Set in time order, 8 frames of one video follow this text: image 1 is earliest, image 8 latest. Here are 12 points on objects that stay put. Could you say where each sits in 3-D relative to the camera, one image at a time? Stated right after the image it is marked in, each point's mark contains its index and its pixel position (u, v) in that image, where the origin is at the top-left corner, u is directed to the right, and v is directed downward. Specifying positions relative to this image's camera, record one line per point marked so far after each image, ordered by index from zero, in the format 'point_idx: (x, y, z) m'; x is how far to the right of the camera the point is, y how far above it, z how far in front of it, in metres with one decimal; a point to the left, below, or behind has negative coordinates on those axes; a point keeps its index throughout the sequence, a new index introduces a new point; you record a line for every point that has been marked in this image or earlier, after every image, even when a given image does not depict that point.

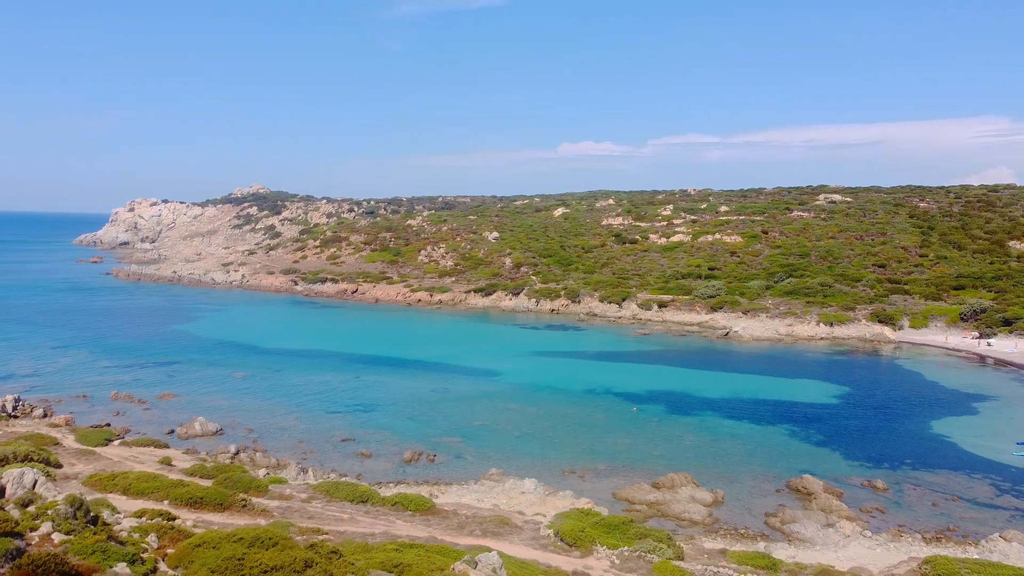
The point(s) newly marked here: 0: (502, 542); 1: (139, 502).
0: (-0.2, -4.7, +15.1) m
1: (-7.2, -4.1, +15.5) m
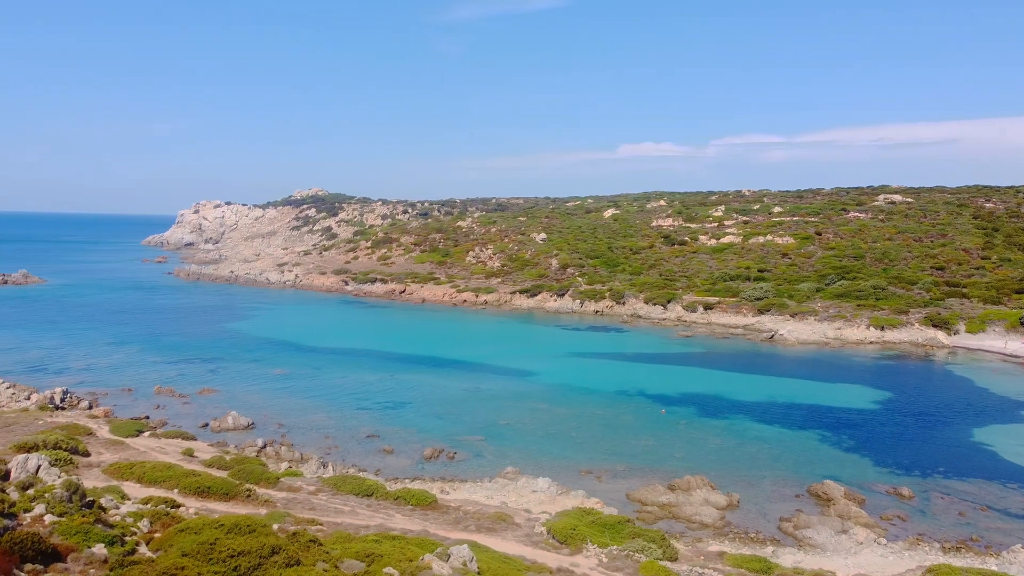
0: (-0.4, -4.7, +15.3) m
1: (-7.3, -4.0, +16.2) m
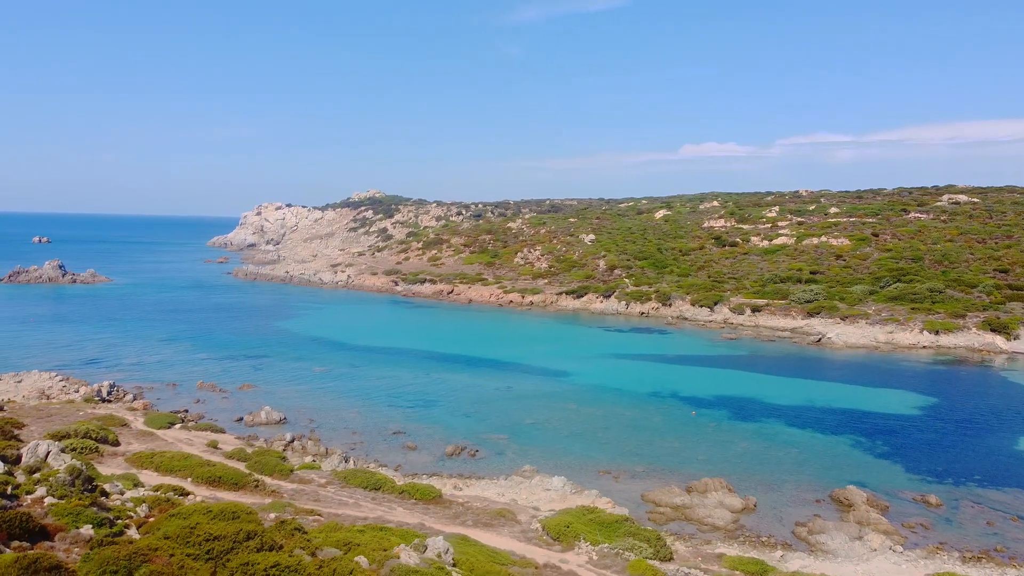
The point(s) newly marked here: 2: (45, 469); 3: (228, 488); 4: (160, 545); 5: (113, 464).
0: (-0.5, -4.7, +15.5) m
1: (-7.3, -4.0, +16.9) m
2: (-7.4, -2.9, +12.8) m
3: (-5.8, -4.1, +16.6) m
4: (-4.5, -3.3, +10.3) m
5: (-8.7, -3.8, +17.7) m
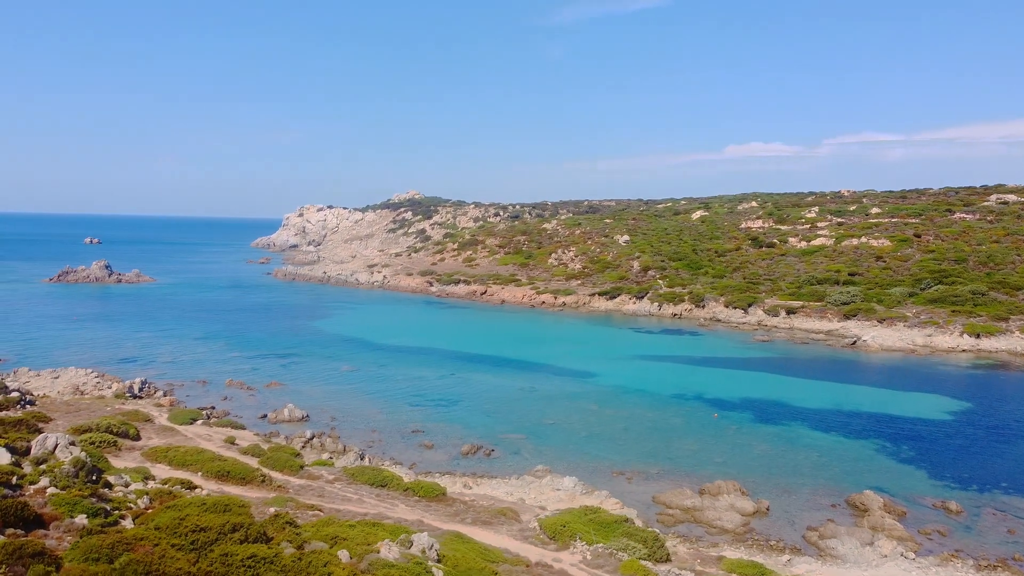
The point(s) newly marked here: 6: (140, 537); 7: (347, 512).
0: (-0.5, -4.7, +15.7) m
1: (-7.2, -4.0, +17.4) m
2: (-7.6, -2.8, +13.3) m
3: (-5.8, -4.1, +17.0) m
4: (-4.8, -3.2, +10.6) m
5: (-8.6, -3.8, +18.2) m
6: (-4.8, -3.2, +10.4) m
7: (-3.2, -4.3, +15.6) m
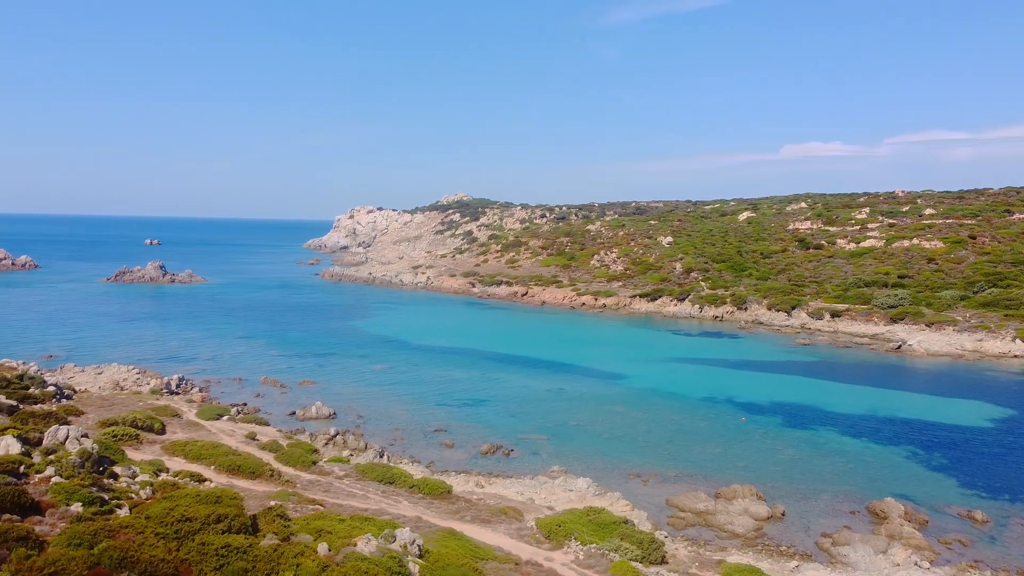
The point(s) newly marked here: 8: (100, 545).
0: (-0.6, -4.7, +15.8) m
1: (-7.2, -3.9, +17.9) m
2: (-7.7, -2.8, +13.9) m
3: (-5.8, -4.1, +17.5) m
4: (-5.1, -3.2, +11.0) m
5: (-8.5, -3.8, +18.9) m
6: (-5.2, -3.2, +10.9) m
7: (-3.2, -4.3, +15.9) m
8: (-5.1, -3.1, +9.9) m
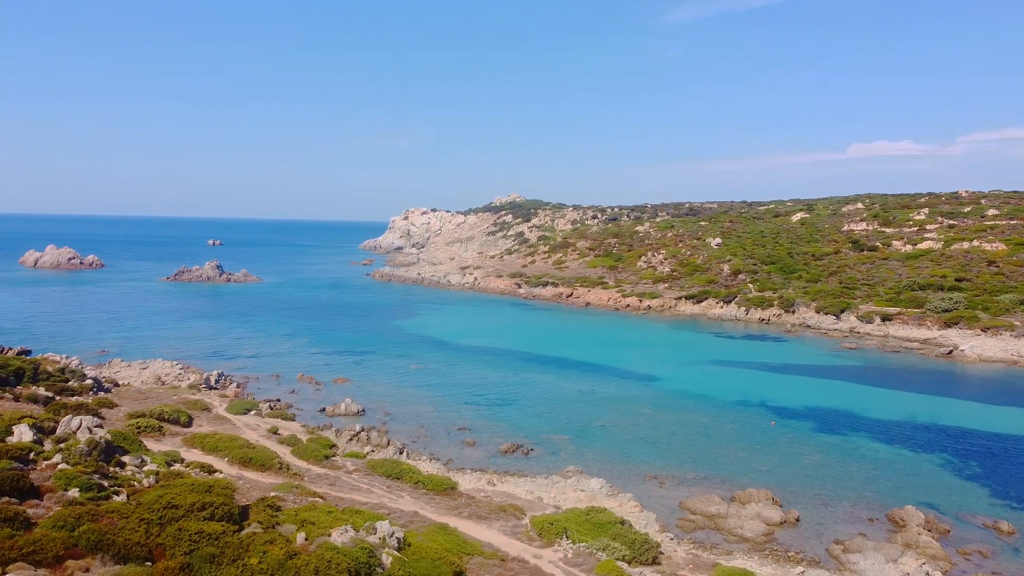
0: (-0.7, -4.7, +16.0) m
1: (-7.1, -3.9, +18.6) m
2: (-8.0, -2.7, +14.6) m
3: (-5.7, -4.0, +18.1) m
4: (-5.6, -3.2, +11.6) m
5: (-8.4, -3.7, +19.6) m
6: (-5.6, -3.1, +11.4) m
7: (-3.3, -4.3, +16.3) m
8: (-5.6, -3.1, +10.5) m
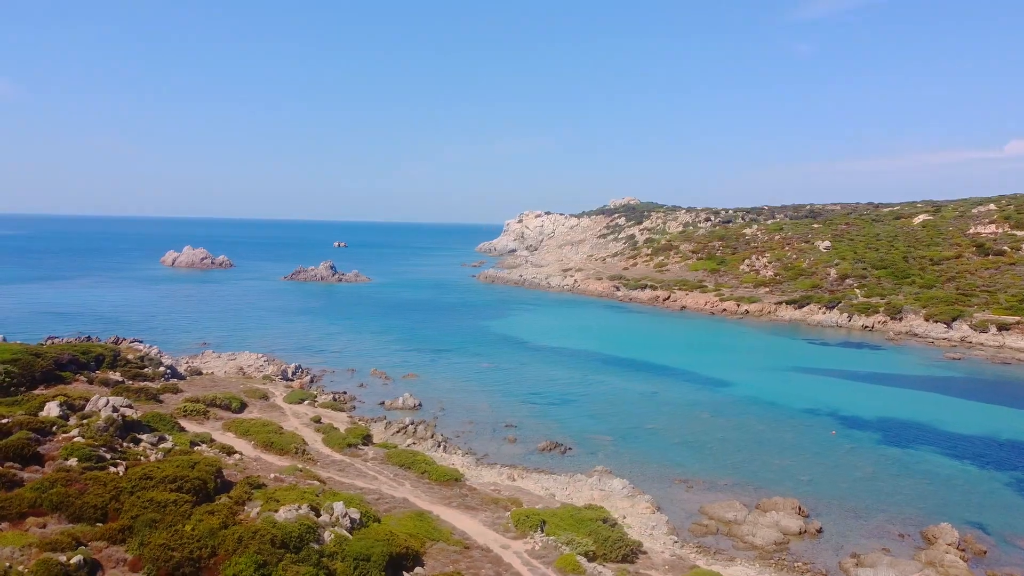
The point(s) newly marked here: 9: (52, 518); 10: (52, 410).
0: (-1.0, -4.6, +16.6) m
1: (-6.9, -3.8, +20.1) m
2: (-8.4, -2.6, +16.3) m
3: (-5.7, -3.9, +19.4) m
4: (-6.5, -3.0, +13.0) m
5: (-8.0, -3.6, +21.3) m
6: (-6.6, -3.0, +12.8) m
7: (-3.6, -4.2, +17.3) m
8: (-6.7, -3.0, +11.8) m
9: (-6.3, -3.1, +11.0) m
10: (-9.1, -2.4, +16.1) m
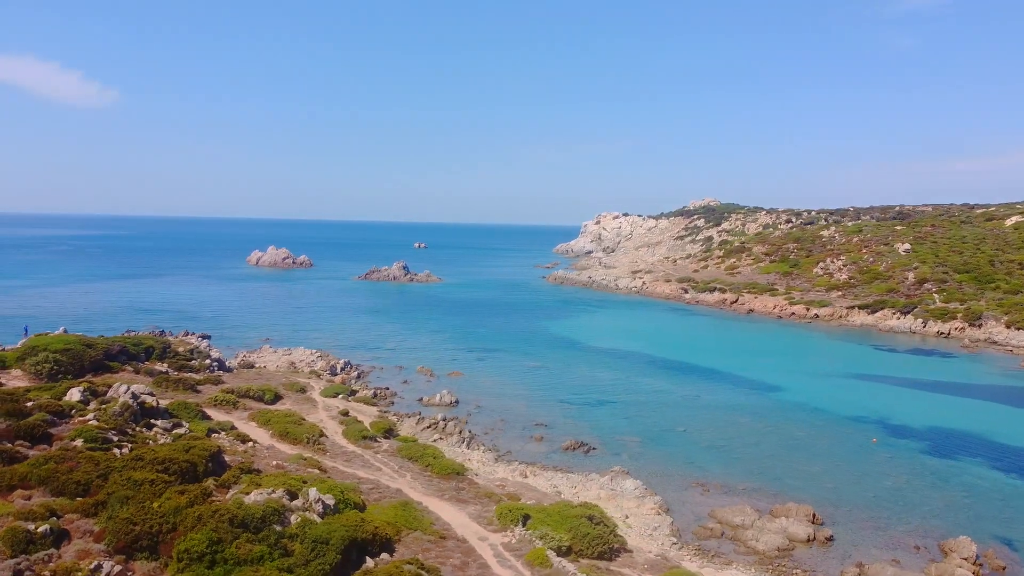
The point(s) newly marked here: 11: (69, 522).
0: (-1.3, -4.6, +17.0) m
1: (-6.8, -3.7, +21.2) m
2: (-8.6, -2.5, +17.5) m
3: (-5.6, -3.8, +20.3) m
4: (-7.1, -2.9, +14.0) m
5: (-7.7, -3.5, +22.5) m
6: (-7.2, -2.9, +13.8) m
7: (-3.7, -4.1, +17.9) m
8: (-7.4, -2.8, +12.9) m
9: (-7.1, -3.0, +12.1) m
10: (-9.3, -2.3, +17.4) m
11: (-6.2, -3.3, +11.3) m
